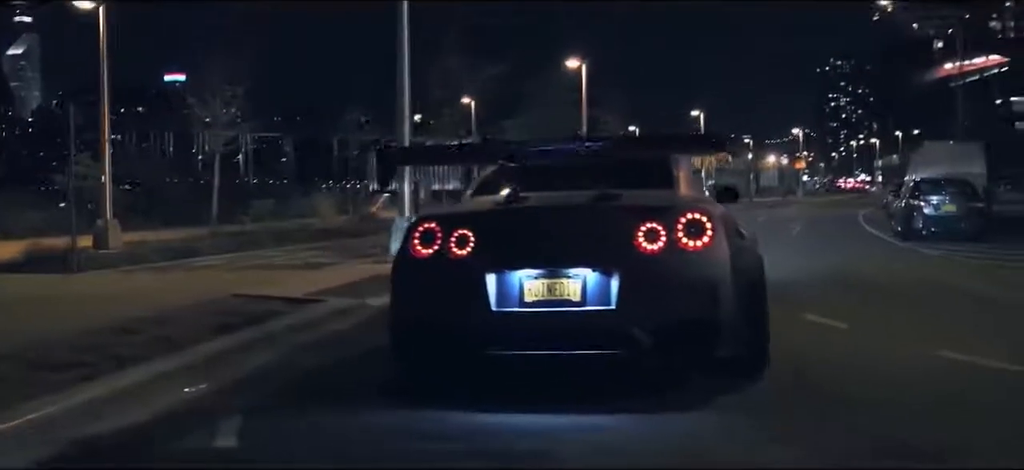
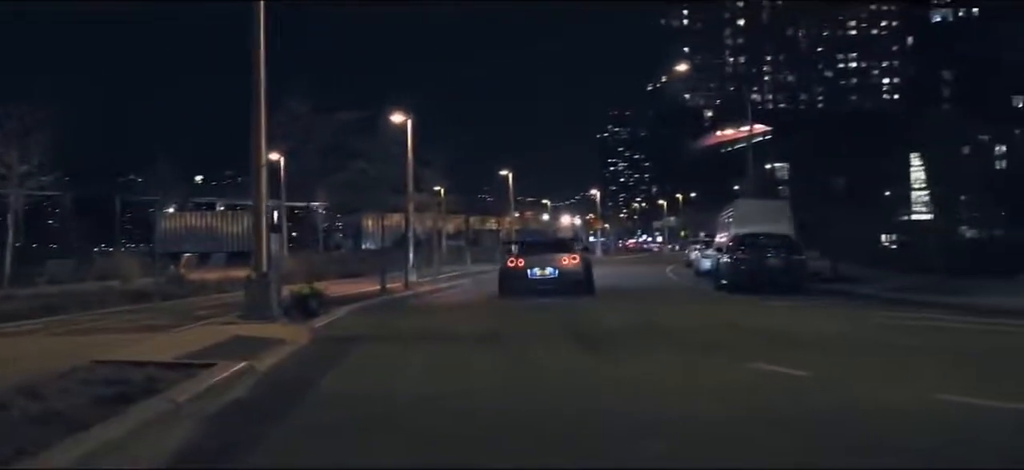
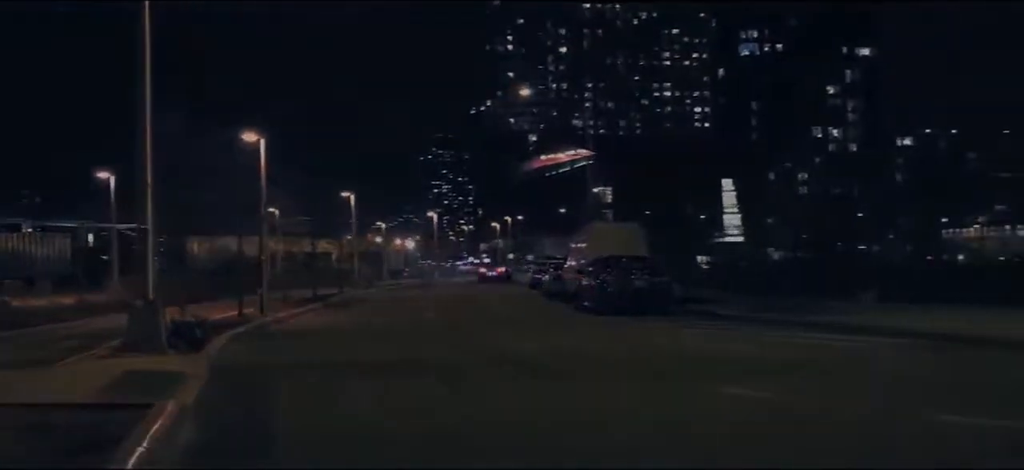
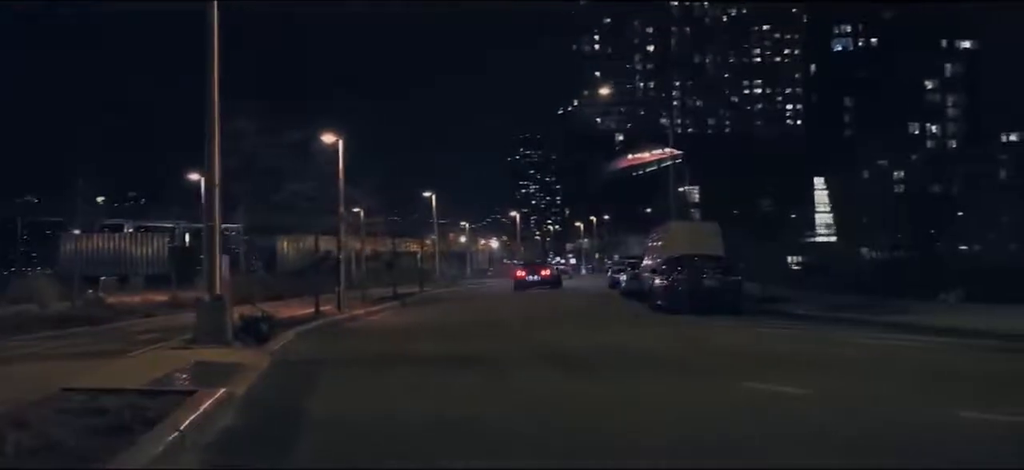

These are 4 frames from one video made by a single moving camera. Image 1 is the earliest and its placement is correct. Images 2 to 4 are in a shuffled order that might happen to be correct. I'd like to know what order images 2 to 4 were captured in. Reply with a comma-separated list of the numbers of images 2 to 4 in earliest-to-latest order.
2, 4, 3
